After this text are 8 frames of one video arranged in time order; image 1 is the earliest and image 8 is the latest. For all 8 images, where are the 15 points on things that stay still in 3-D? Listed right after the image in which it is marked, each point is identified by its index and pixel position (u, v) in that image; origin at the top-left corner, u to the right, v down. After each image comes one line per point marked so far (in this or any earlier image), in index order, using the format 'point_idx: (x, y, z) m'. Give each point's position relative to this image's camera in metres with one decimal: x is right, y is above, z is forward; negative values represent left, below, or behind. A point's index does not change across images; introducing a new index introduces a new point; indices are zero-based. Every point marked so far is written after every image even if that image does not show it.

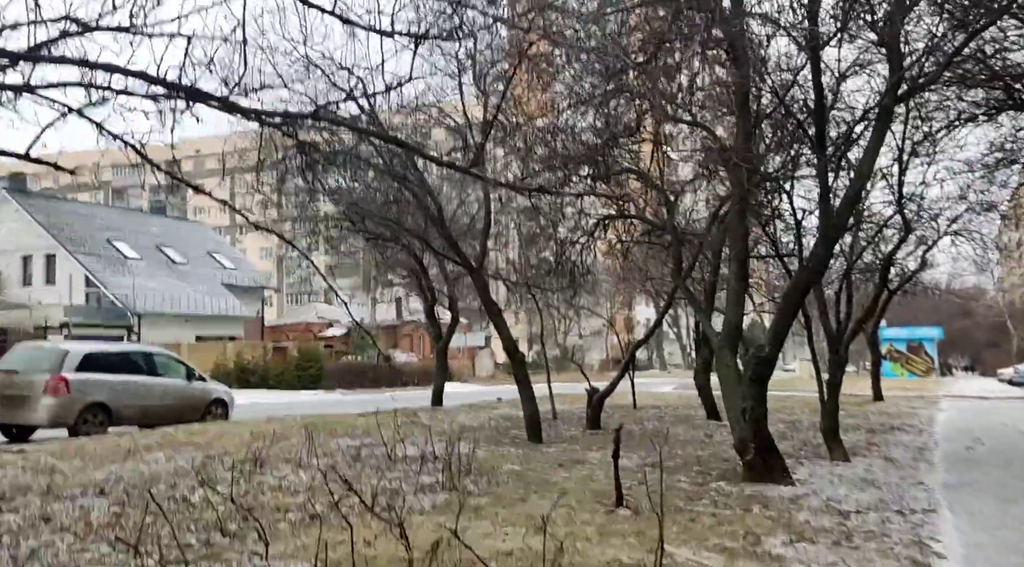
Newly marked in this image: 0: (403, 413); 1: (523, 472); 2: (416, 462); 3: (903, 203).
0: (-2.1, -2.5, +18.0) m
1: (+0.1, -2.0, +10.0) m
2: (-1.0, -1.9, +9.9) m
3: (+7.3, +1.5, +17.8) m
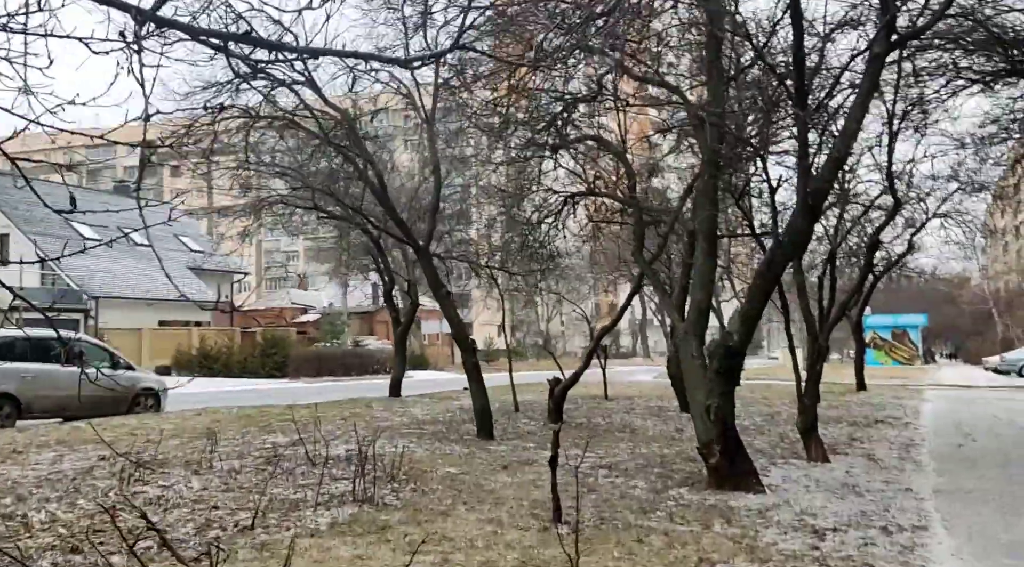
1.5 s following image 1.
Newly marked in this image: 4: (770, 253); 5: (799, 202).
0: (-2.8, -2.1, +16.8) m
1: (-0.5, -1.8, +8.8) m
2: (-1.6, -1.7, +8.7) m
3: (+6.6, +1.8, +16.7) m
4: (+2.3, +0.3, +8.4) m
5: (+2.5, +0.7, +8.4) m
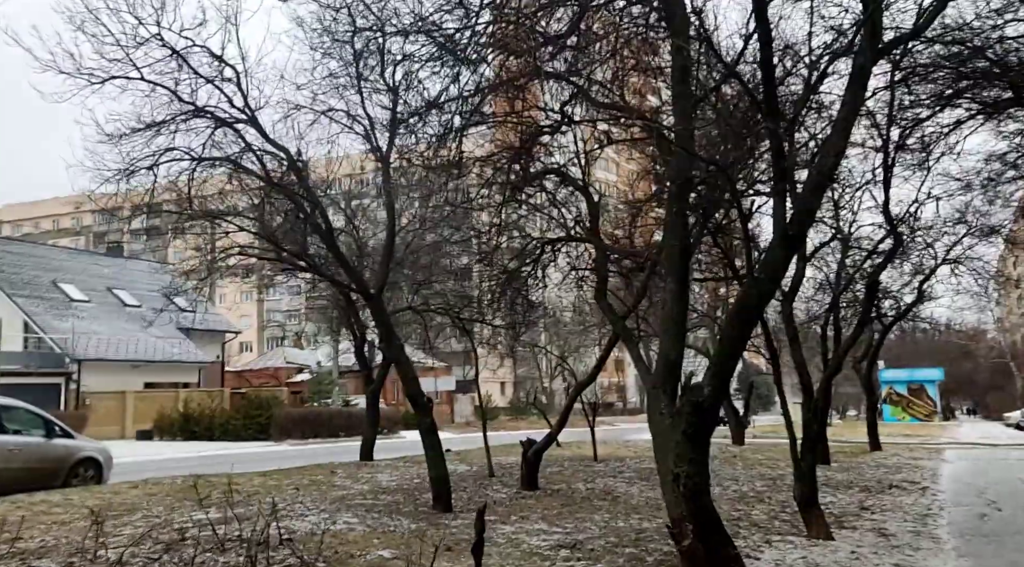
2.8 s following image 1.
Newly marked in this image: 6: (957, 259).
0: (-3.2, -3.1, +15.4) m
1: (-1.0, -2.2, +7.4) m
2: (-2.1, -2.1, +7.3) m
3: (+6.2, +1.0, +15.5) m
4: (+1.8, 0.0, +7.1) m
5: (+2.0, +0.4, +7.2) m
6: (+9.0, +0.5, +19.2) m
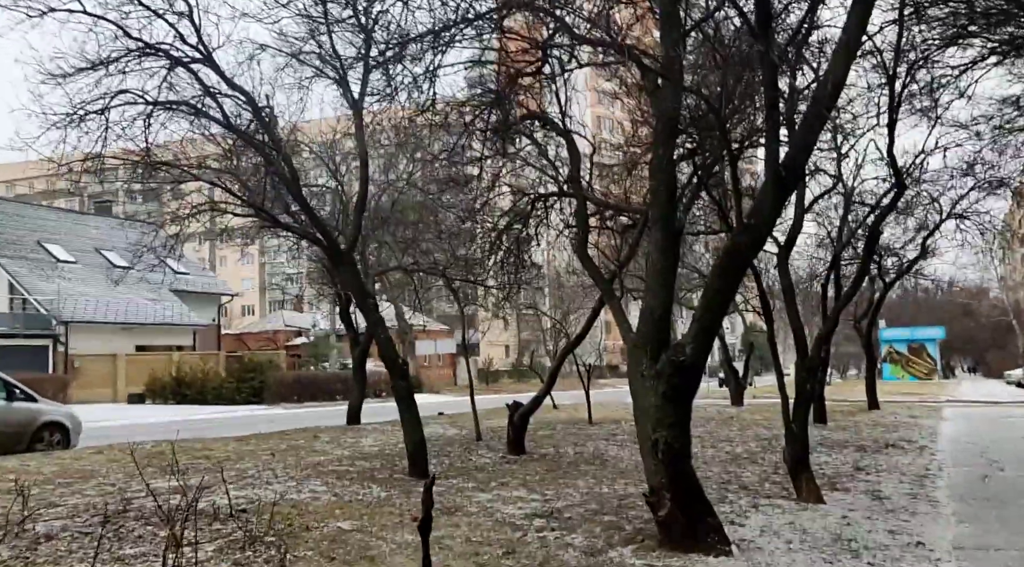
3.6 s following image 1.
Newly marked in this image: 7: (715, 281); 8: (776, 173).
0: (-3.4, -2.4, +14.9) m
1: (-1.2, -1.8, +6.9) m
2: (-2.3, -1.7, +6.8) m
3: (+5.9, +1.7, +14.8) m
4: (+1.5, +0.3, +6.6) m
5: (+1.8, +0.8, +6.6) m
6: (+8.8, +1.4, +18.6) m
7: (+1.3, 0.0, +6.3) m
8: (+1.8, +0.8, +6.5) m
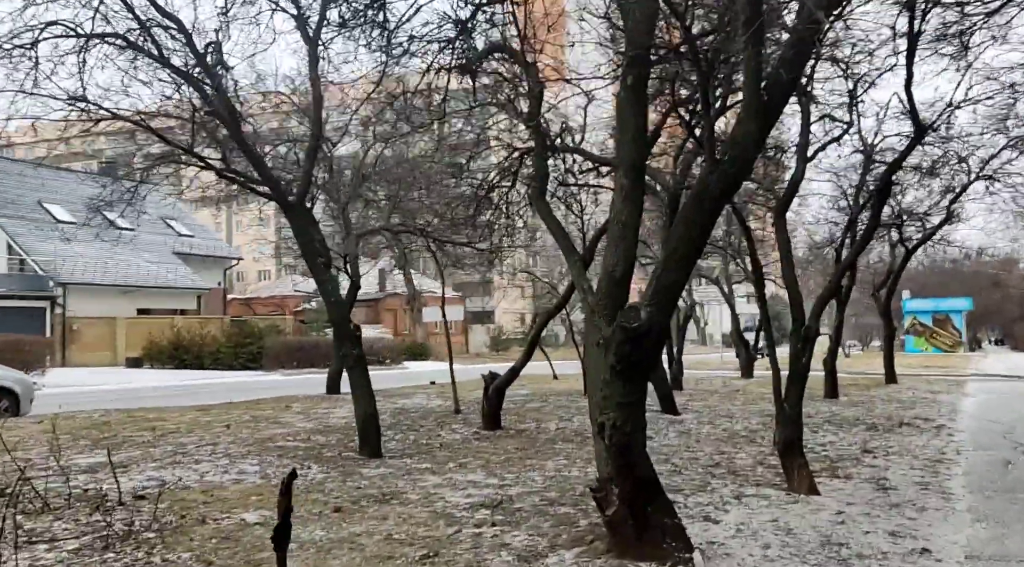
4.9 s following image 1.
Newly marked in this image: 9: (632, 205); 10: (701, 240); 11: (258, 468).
0: (-3.7, -1.8, +14.0) m
1: (-1.6, -1.5, +5.9) m
2: (-2.7, -1.4, +5.8) m
3: (+5.7, +2.2, +13.5) m
4: (+1.1, +0.6, +5.4) m
5: (+1.3, +1.0, +5.4) m
6: (+8.7, +2.0, +17.2) m
7: (+0.9, +0.3, +5.2) m
8: (+1.4, +1.0, +5.3) m
9: (+0.8, +0.5, +6.3) m
10: (+1.0, +0.2, +5.2) m
11: (-2.2, -1.6, +8.2) m
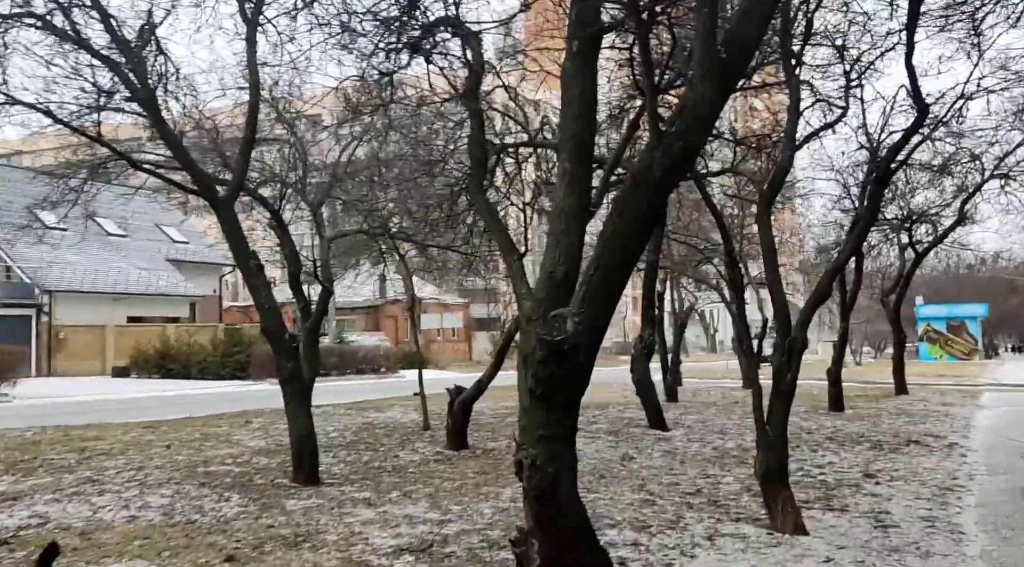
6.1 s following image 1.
0: (-4.0, -1.9, +13.0) m
1: (-2.1, -1.5, +4.9) m
2: (-3.2, -1.4, +4.9) m
3: (+5.4, +2.1, +12.4) m
4: (+0.6, +0.6, +4.4) m
5: (+0.9, +1.0, +4.4) m
6: (+8.4, +1.9, +16.1) m
7: (+0.4, +0.3, +4.2) m
8: (+0.9, +1.0, +4.4) m
9: (+0.4, +0.5, +5.4) m
10: (+0.6, +0.2, +4.3) m
11: (-2.6, -1.6, +7.2) m
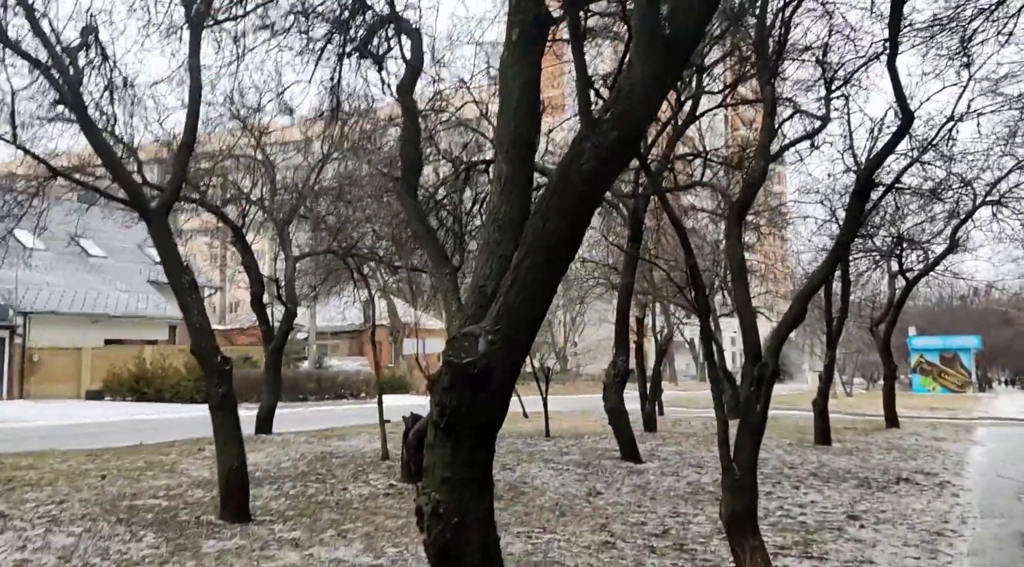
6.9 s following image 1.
0: (-4.4, -2.1, +12.3) m
1: (-2.4, -1.6, +4.2) m
2: (-3.6, -1.5, +4.1) m
3: (+5.0, +1.8, +11.9) m
4: (+0.3, +0.5, +3.8) m
5: (+0.5, +0.9, +3.8) m
6: (+8.0, +1.4, +15.6) m
7: (+0.1, +0.2, +3.5) m
8: (+0.6, +0.9, +3.7) m
9: (0.0, +0.4, +4.7) m
10: (+0.2, +0.2, +3.6) m
11: (-3.0, -1.7, +6.5) m
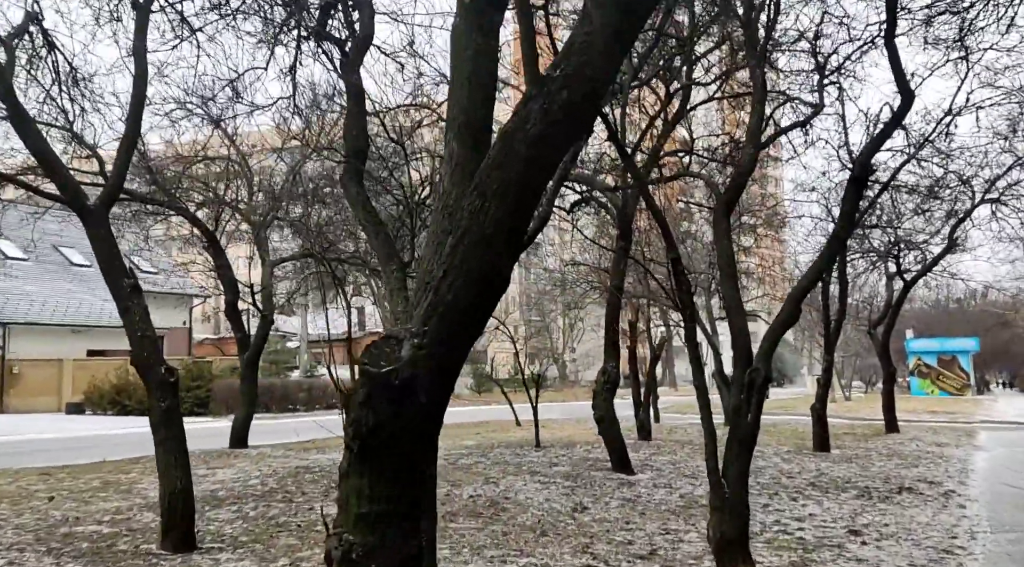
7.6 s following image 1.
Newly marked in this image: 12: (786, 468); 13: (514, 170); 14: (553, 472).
0: (-4.6, -2.2, +11.6) m
1: (-2.6, -1.6, +3.6) m
2: (-3.7, -1.5, +3.5) m
3: (+4.8, +1.8, +11.3) m
4: (+0.1, +0.5, +3.2) m
5: (+0.3, +1.0, +3.2) m
6: (+7.7, +1.4, +15.0) m
7: (-0.1, +0.2, +2.9) m
8: (+0.4, +1.0, +3.1) m
9: (-0.2, +0.4, +4.1) m
10: (0.0, +0.2, +3.0) m
11: (-3.2, -1.8, +5.9) m
12: (+3.7, -2.5, +12.8) m
13: (0.0, +0.2, +3.0) m
14: (+0.5, -2.4, +12.1) m
